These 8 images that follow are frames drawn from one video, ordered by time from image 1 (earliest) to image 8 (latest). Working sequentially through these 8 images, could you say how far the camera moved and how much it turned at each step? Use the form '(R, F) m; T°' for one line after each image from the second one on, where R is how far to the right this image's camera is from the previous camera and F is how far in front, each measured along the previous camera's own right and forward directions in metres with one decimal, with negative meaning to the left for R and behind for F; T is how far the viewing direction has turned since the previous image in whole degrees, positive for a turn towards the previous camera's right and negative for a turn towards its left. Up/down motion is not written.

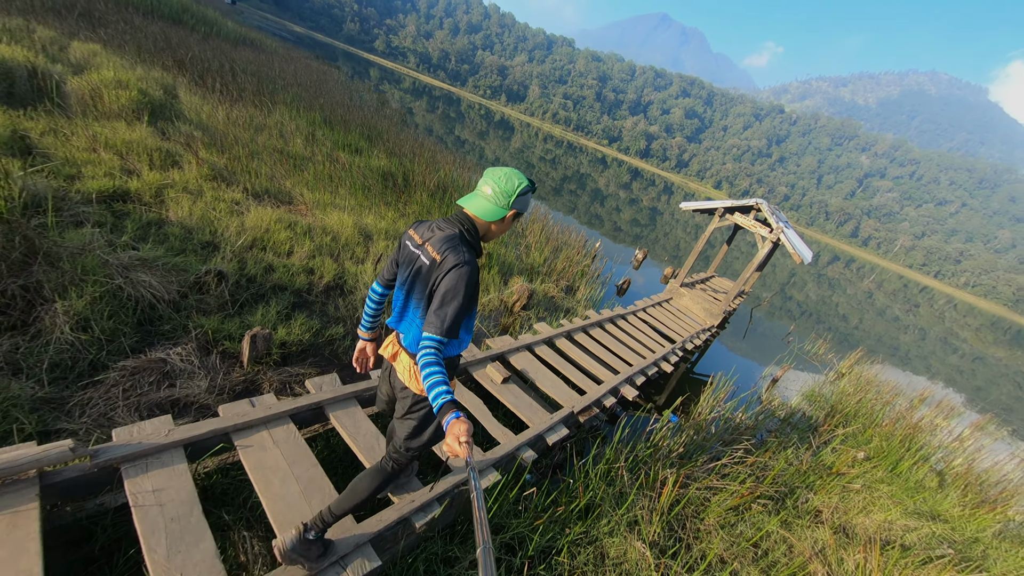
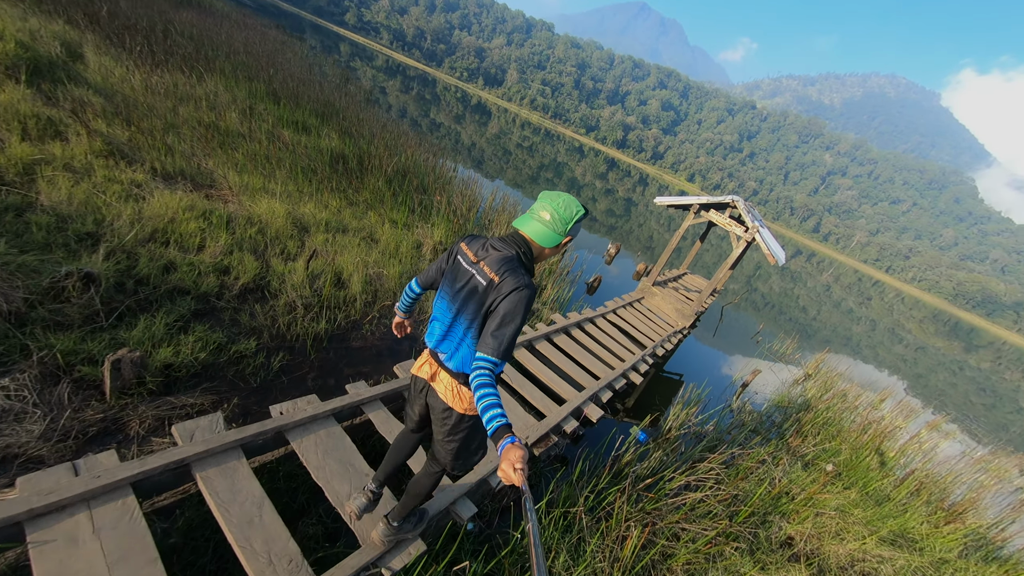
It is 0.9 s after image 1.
(+0.2, +0.6) m; +4°
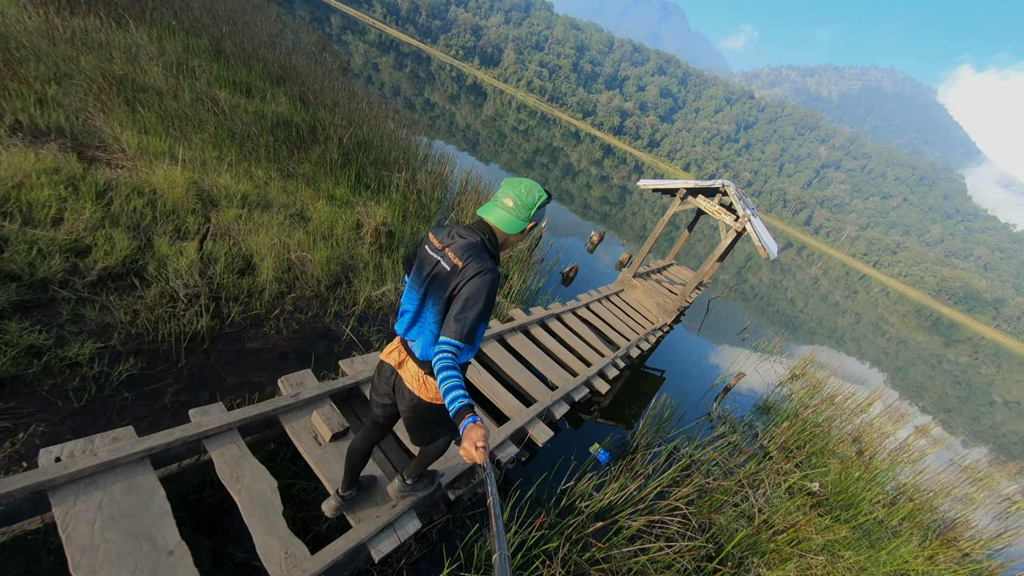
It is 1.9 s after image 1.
(+0.5, +0.7) m; +1°
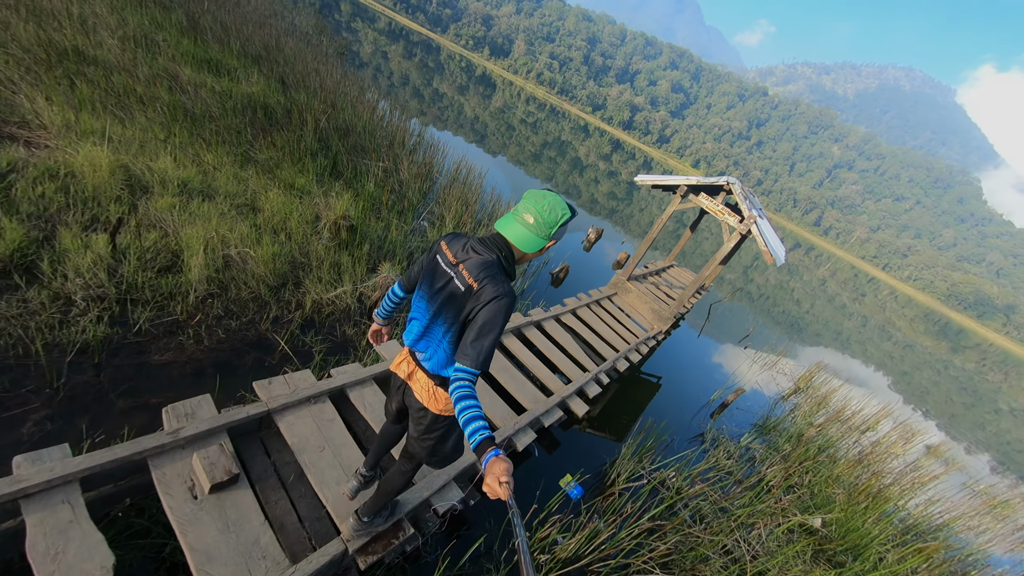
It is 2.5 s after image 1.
(+0.4, +0.5) m; -1°
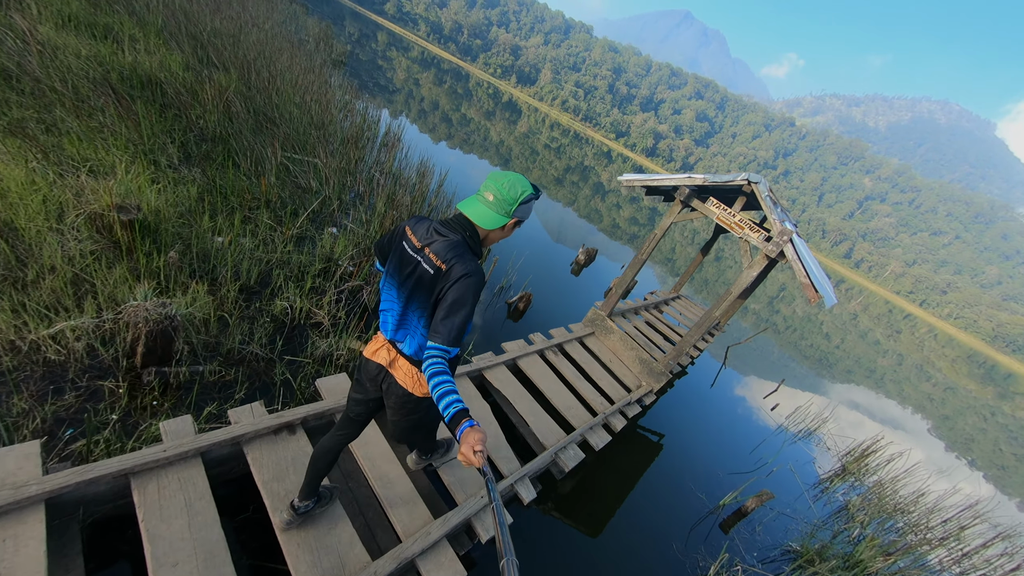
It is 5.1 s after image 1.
(+1.1, +1.8) m; -3°
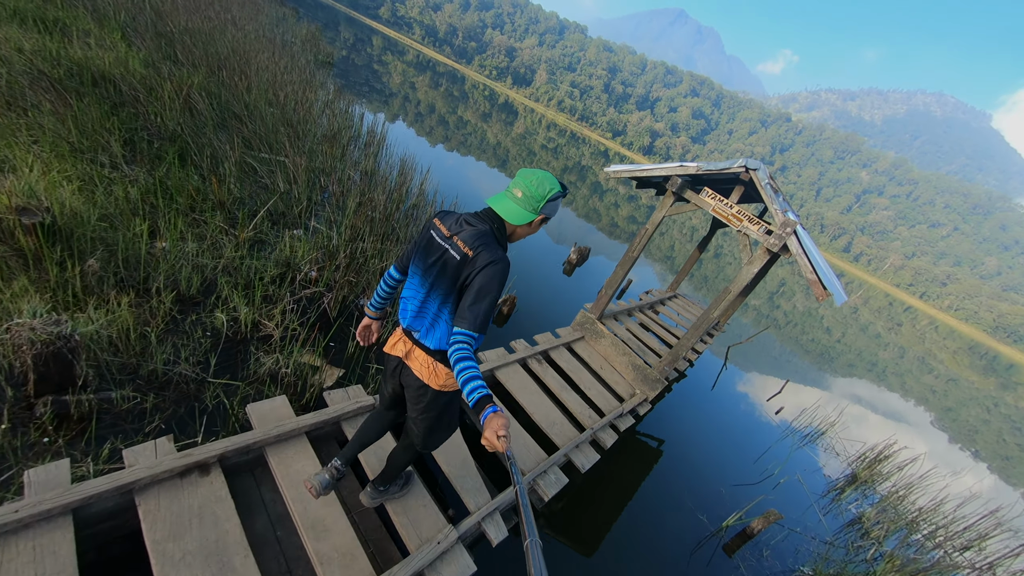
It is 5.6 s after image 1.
(+0.2, +0.4) m; 0°
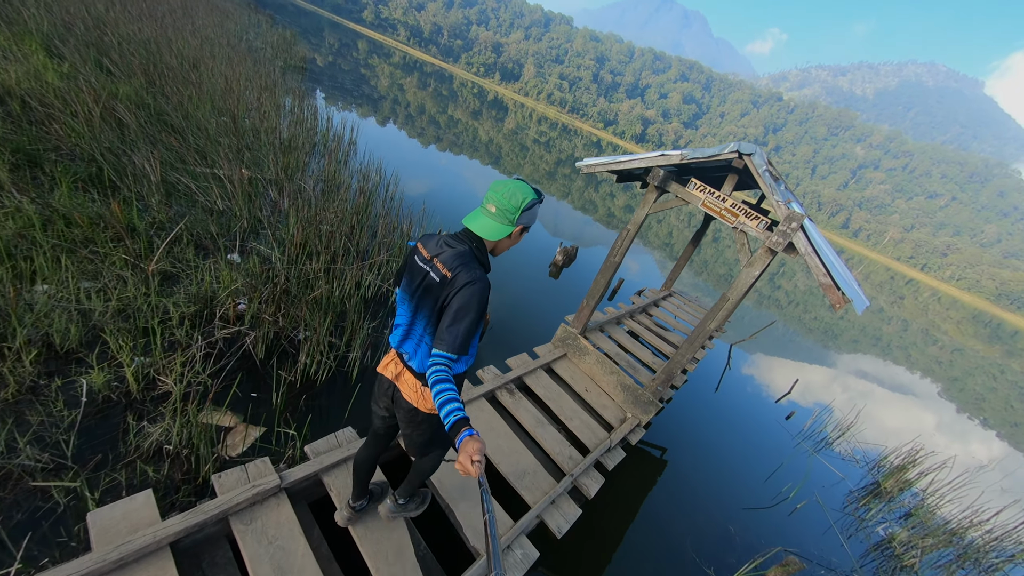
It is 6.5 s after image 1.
(+0.4, +0.6) m; 0°
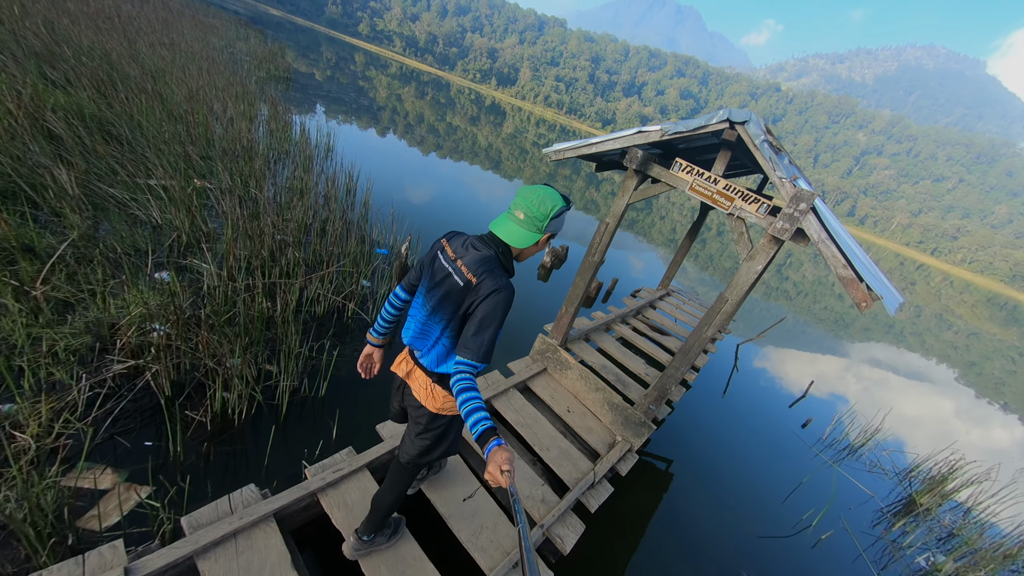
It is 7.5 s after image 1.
(+0.4, +0.5) m; -1°
